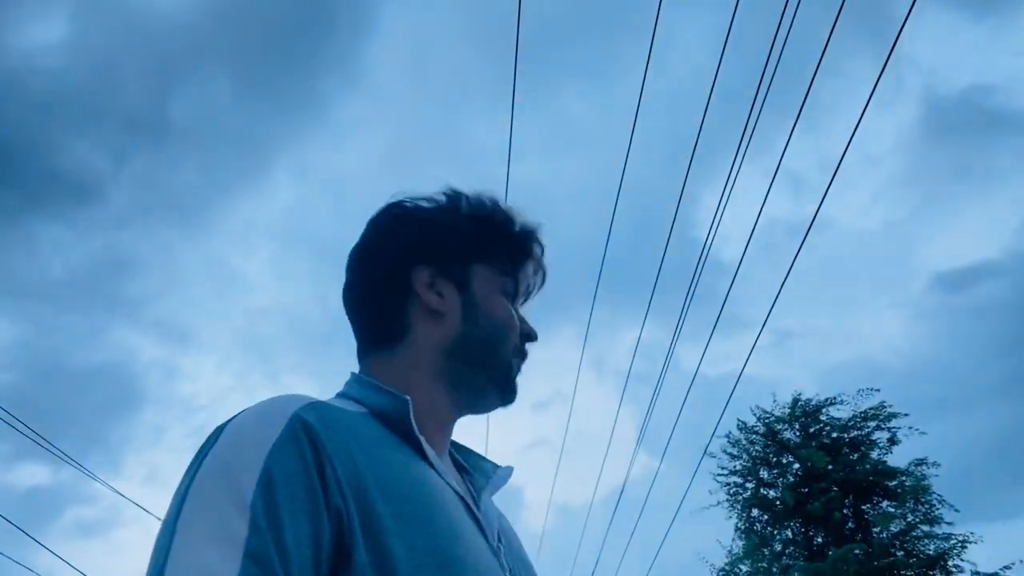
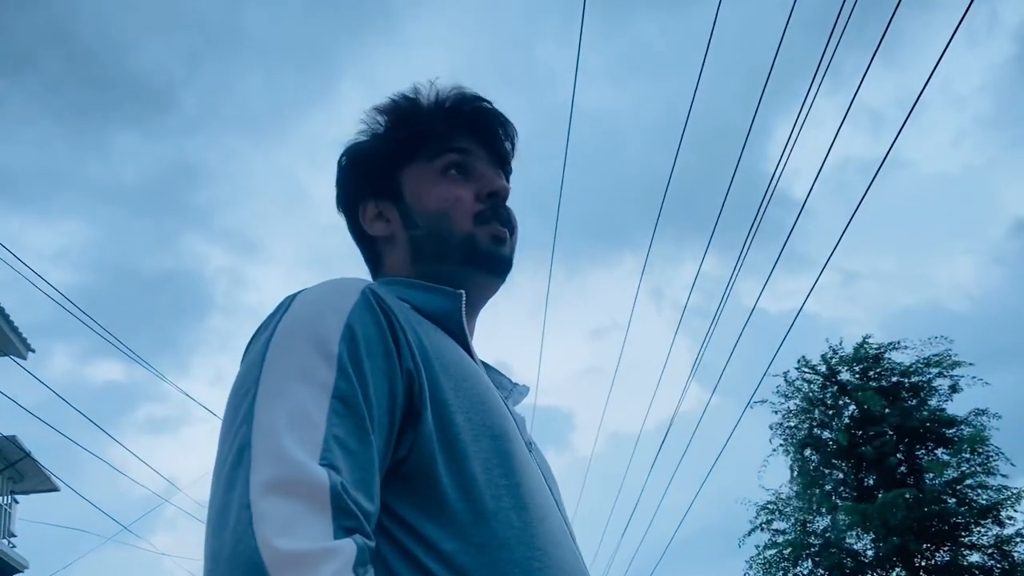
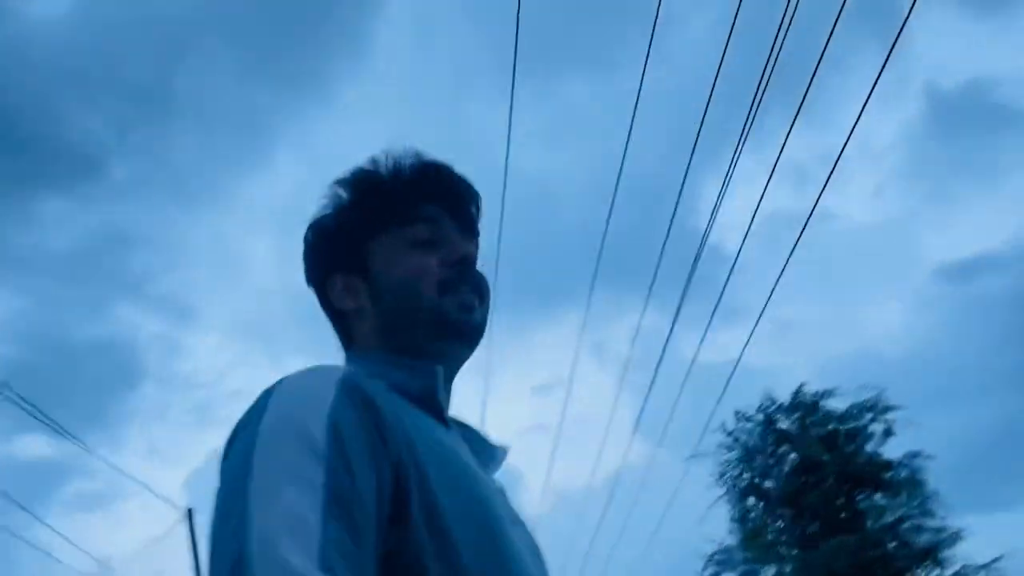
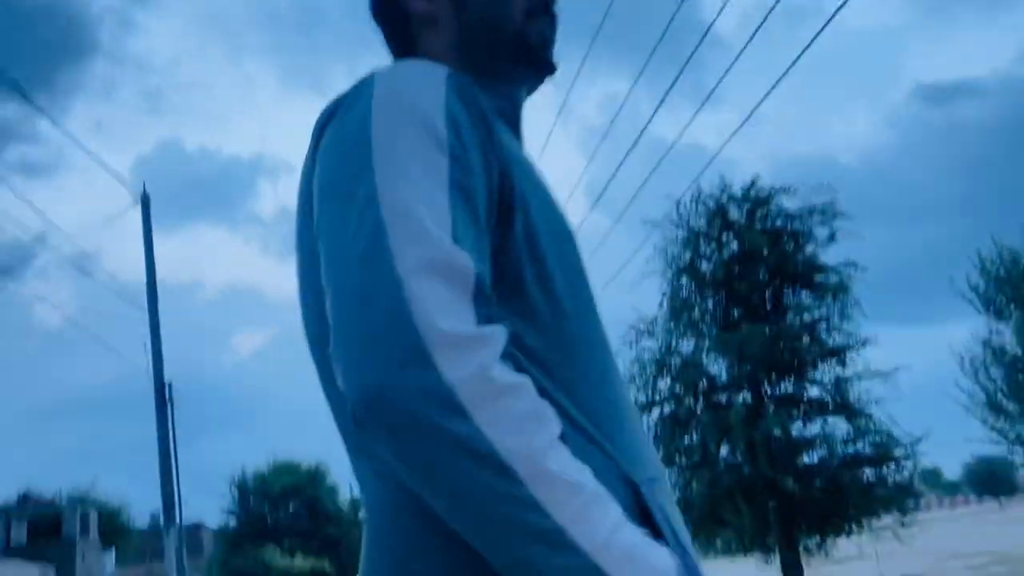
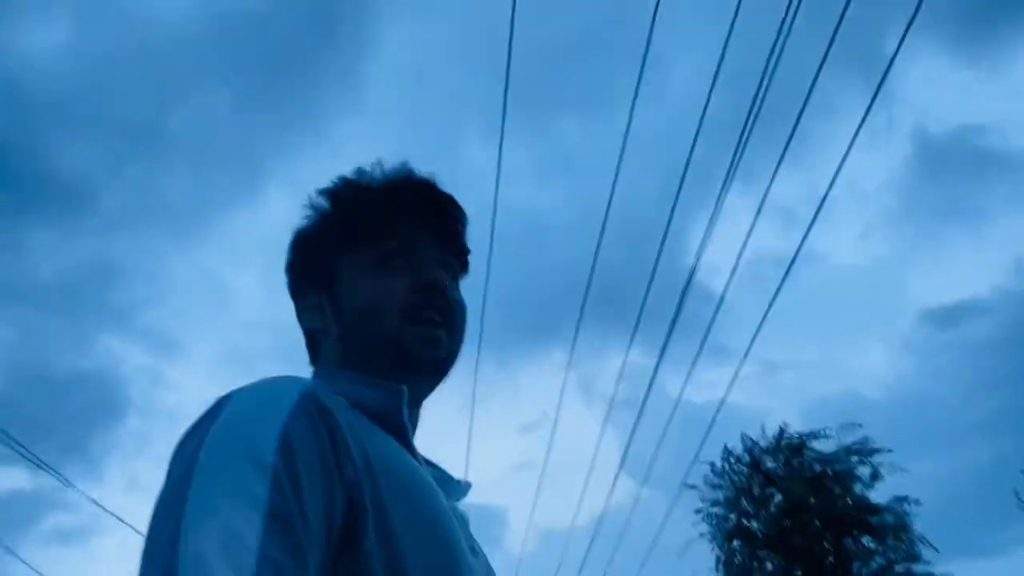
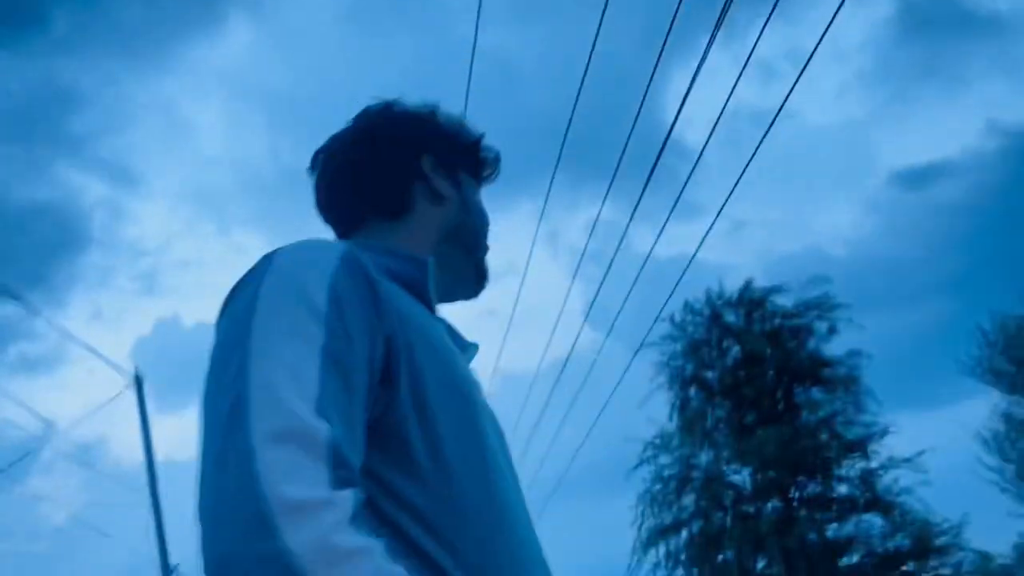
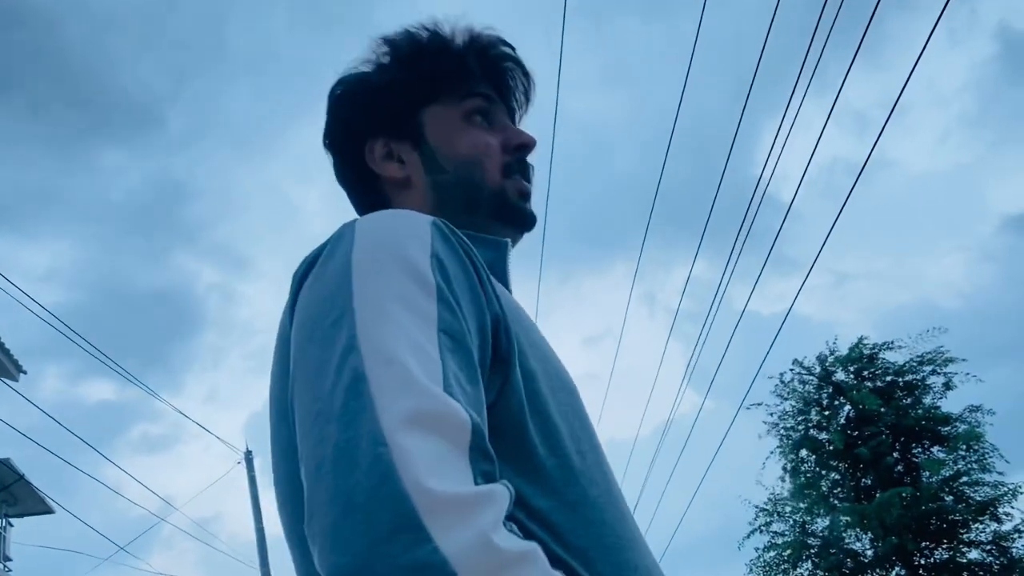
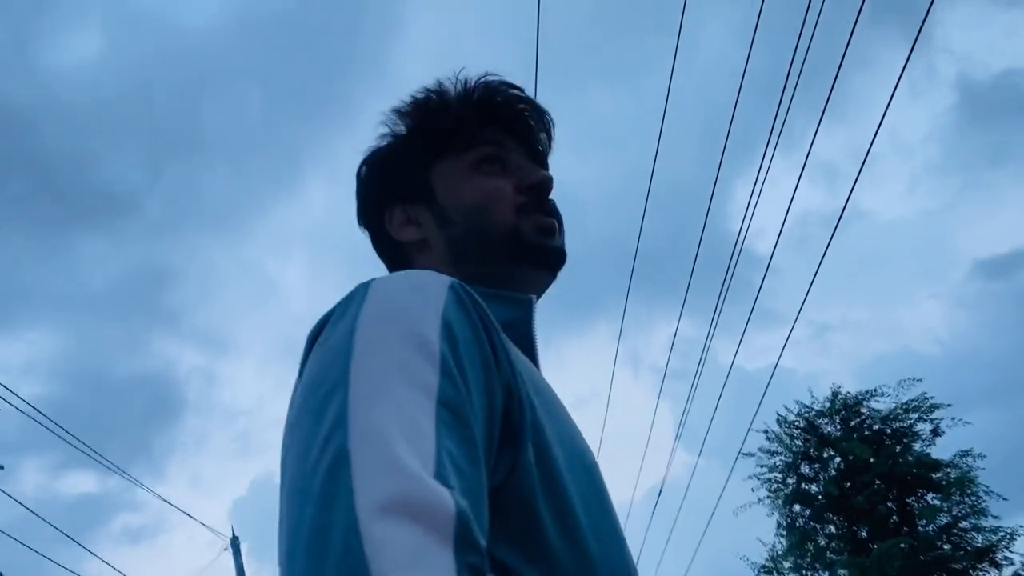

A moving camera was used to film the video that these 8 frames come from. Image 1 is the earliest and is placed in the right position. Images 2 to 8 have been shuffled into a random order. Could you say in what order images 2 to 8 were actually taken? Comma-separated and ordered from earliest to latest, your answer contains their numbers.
8, 5, 2, 7, 3, 6, 4
